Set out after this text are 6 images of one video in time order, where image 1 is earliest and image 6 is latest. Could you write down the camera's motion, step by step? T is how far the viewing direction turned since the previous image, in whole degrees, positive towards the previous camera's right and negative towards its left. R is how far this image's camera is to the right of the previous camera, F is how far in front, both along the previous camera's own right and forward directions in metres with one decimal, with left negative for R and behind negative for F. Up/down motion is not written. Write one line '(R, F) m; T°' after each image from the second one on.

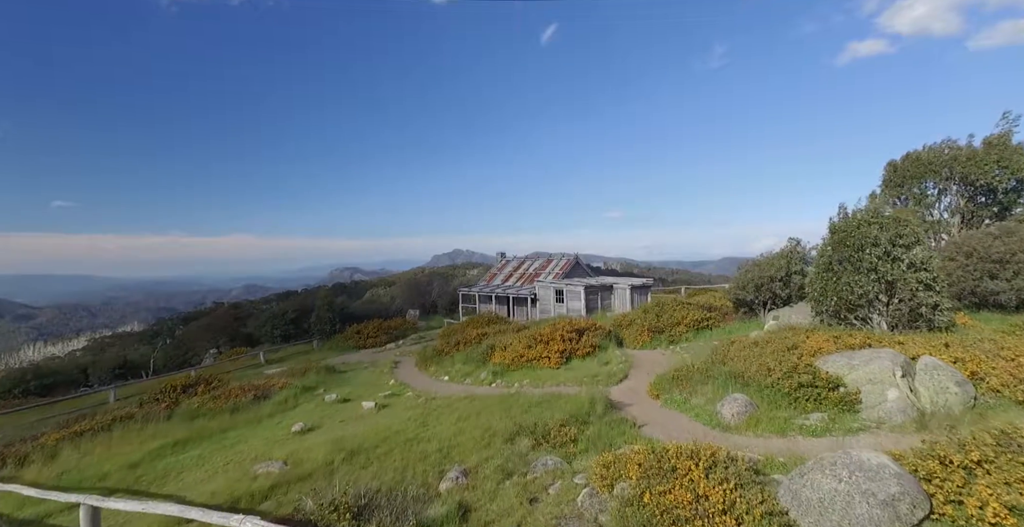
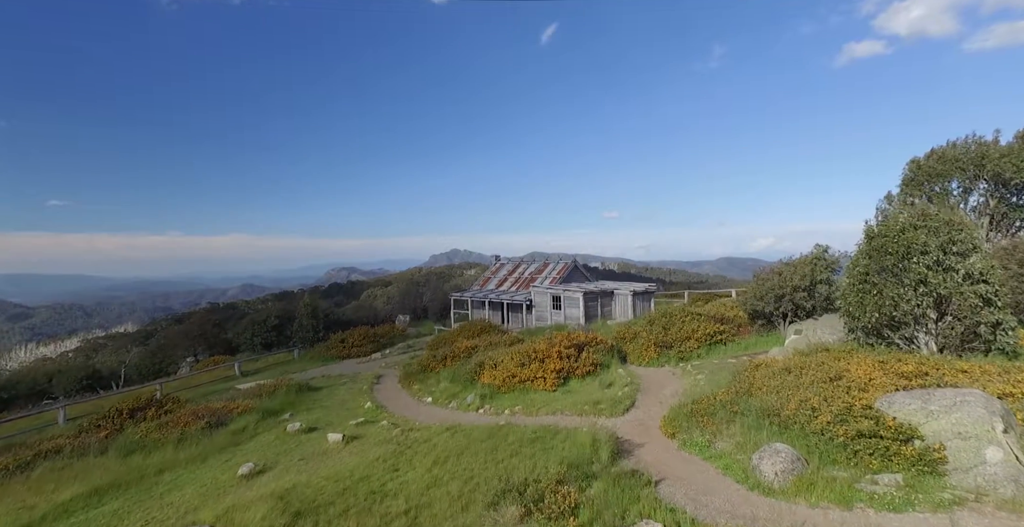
(+0.2, +2.0) m; 0°
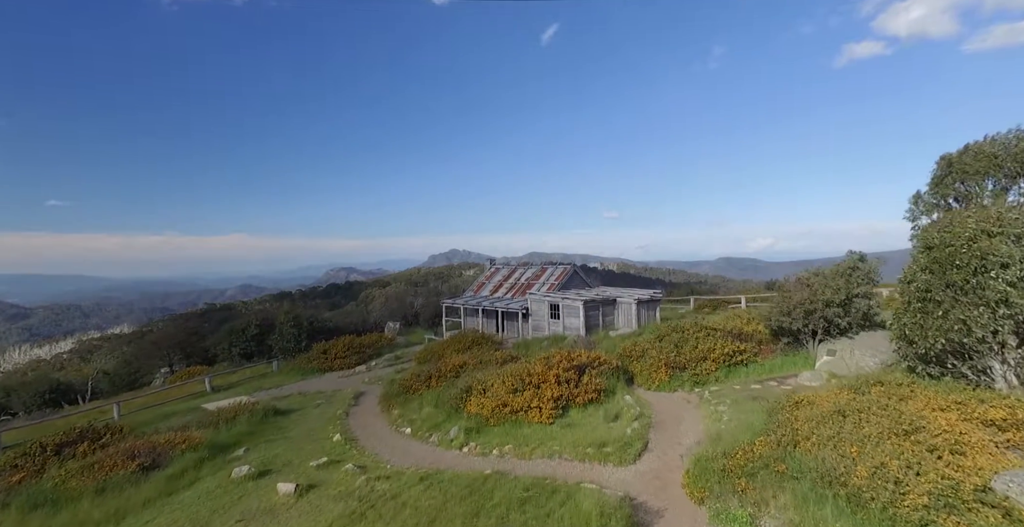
(+0.2, +2.2) m; 0°
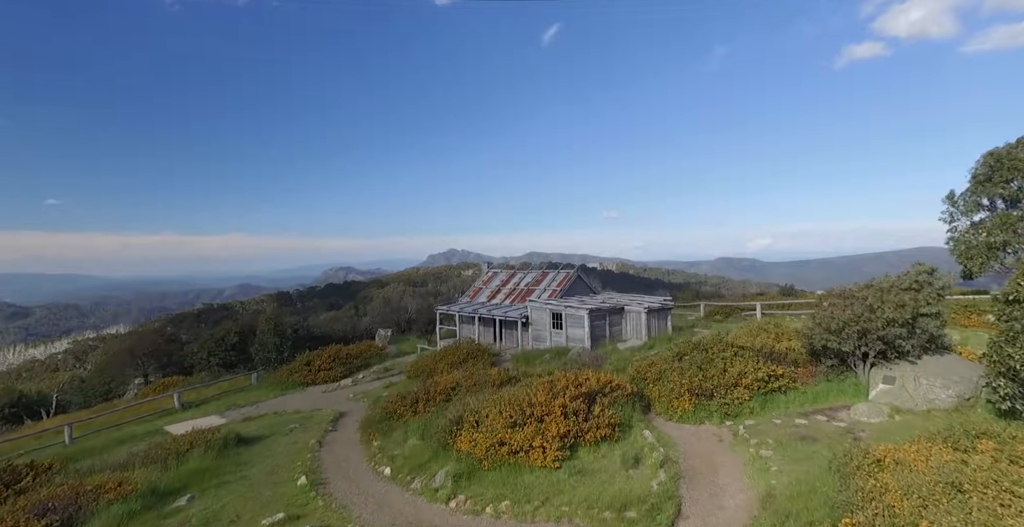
(0.0, +2.2) m; 0°
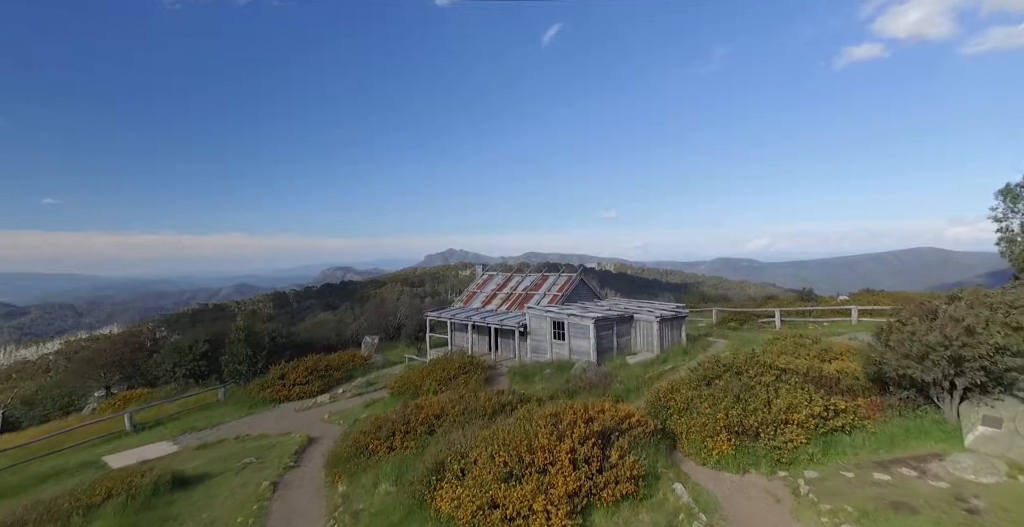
(+0.1, +2.7) m; 0°
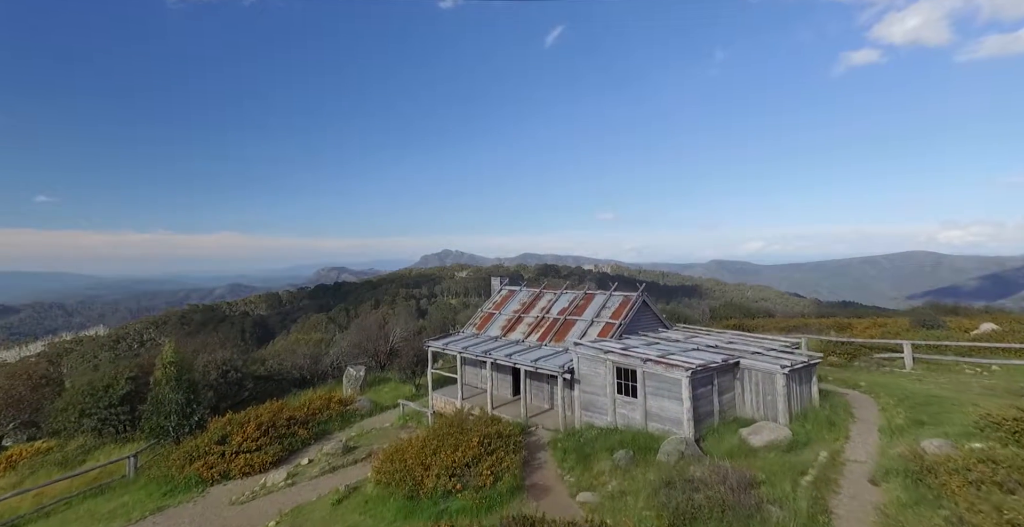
(-1.5, +7.6) m; 0°
